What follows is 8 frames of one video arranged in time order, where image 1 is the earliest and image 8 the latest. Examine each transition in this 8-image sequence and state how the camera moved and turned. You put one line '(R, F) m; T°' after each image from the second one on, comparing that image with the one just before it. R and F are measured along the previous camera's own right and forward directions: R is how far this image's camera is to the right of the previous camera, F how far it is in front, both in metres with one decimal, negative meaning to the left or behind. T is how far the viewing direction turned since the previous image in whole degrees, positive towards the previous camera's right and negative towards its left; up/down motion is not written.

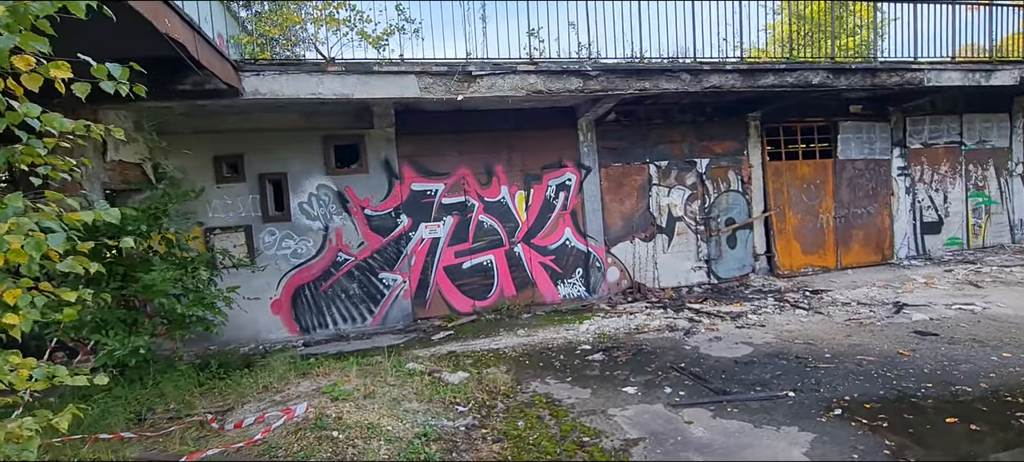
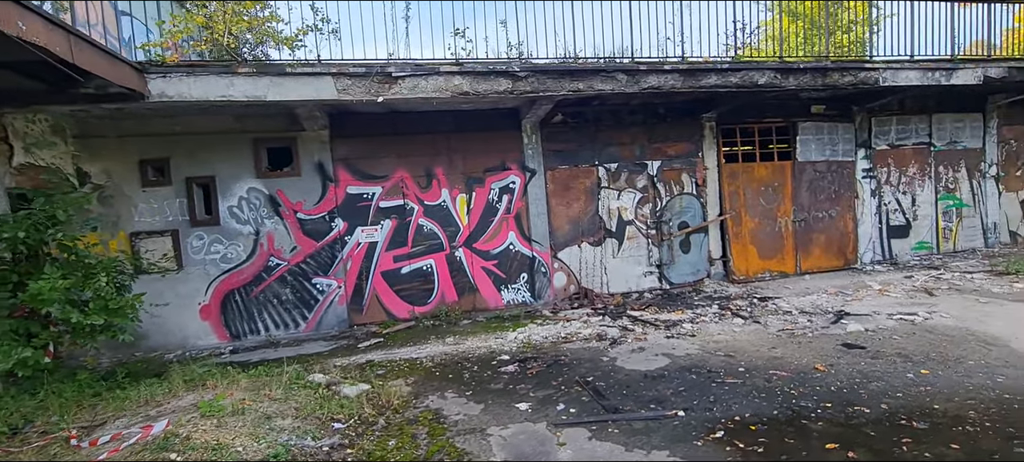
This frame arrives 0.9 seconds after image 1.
(+0.9, +0.2) m; -1°
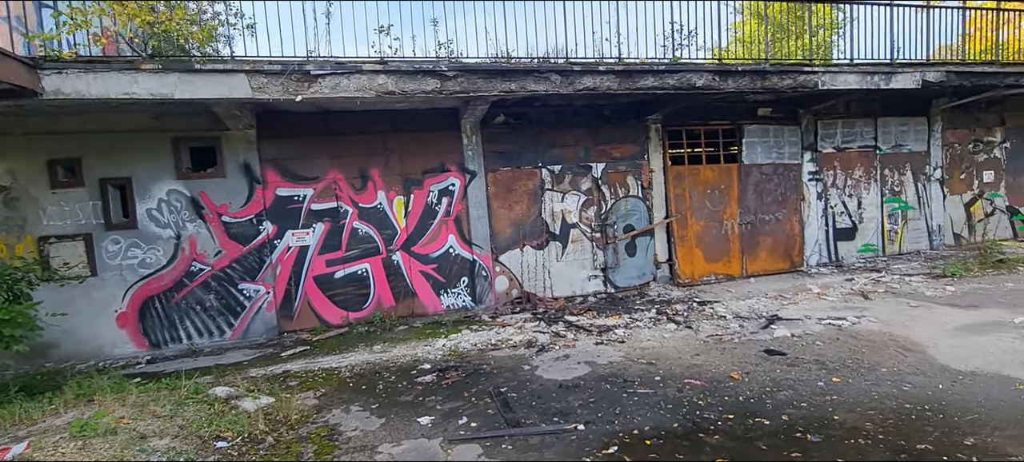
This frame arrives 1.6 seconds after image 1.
(+0.6, +0.1) m; +2°
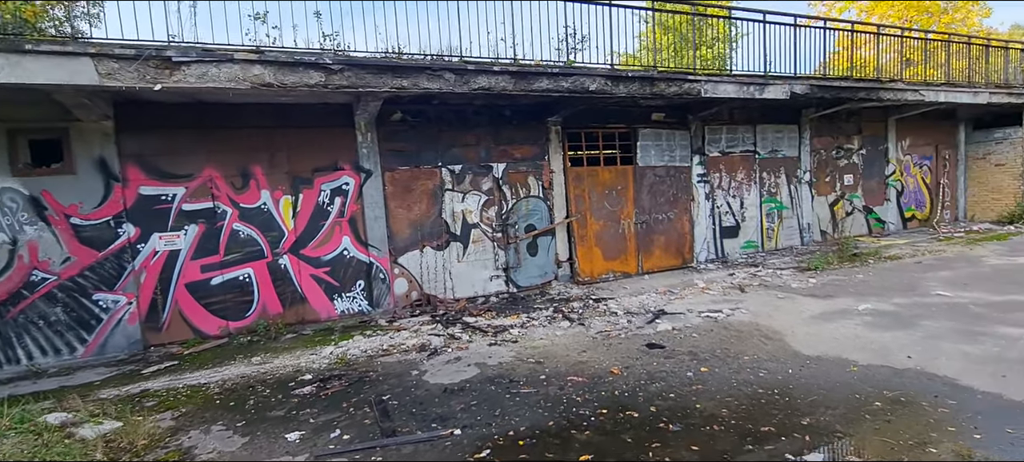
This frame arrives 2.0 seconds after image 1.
(+0.3, +0.1) m; +9°
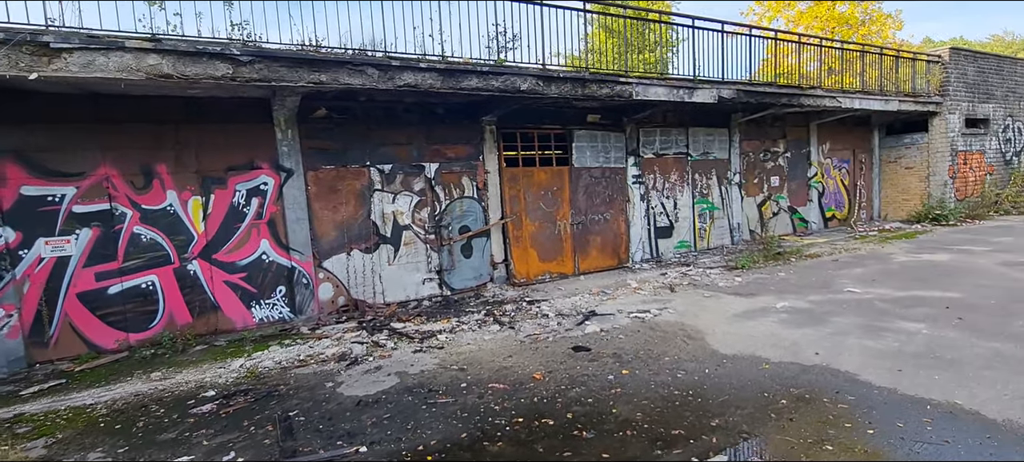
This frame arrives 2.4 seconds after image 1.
(+0.3, +0.1) m; +6°
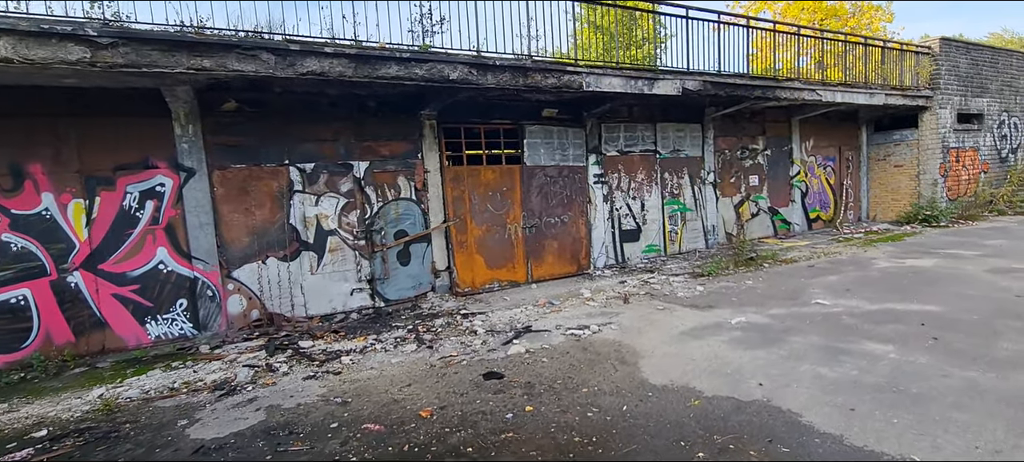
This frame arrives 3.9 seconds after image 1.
(+0.9, +0.7) m; 0°
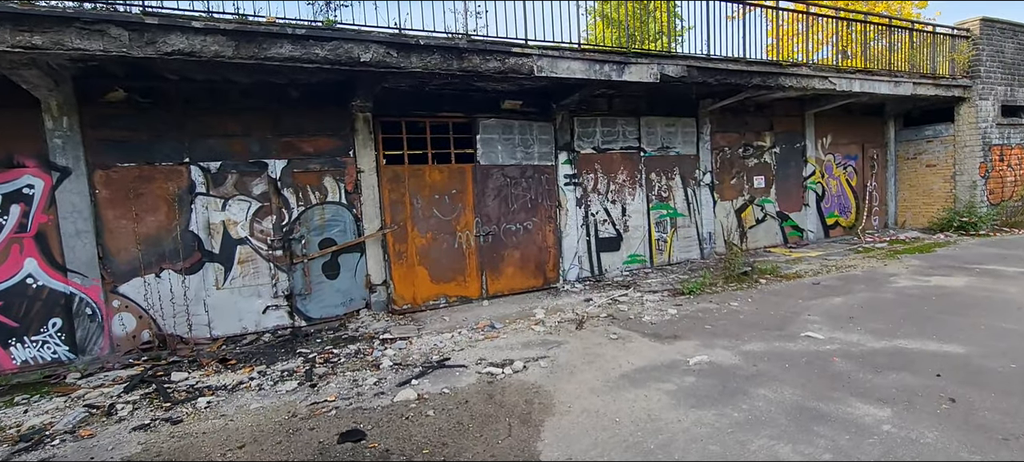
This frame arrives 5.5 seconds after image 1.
(+1.0, +1.0) m; -3°
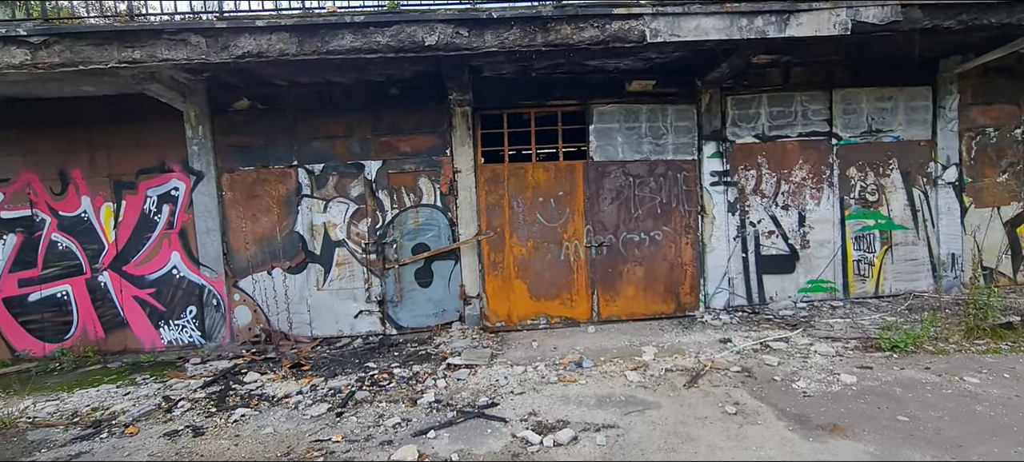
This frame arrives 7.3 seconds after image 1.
(+0.9, +1.2) m; -23°
